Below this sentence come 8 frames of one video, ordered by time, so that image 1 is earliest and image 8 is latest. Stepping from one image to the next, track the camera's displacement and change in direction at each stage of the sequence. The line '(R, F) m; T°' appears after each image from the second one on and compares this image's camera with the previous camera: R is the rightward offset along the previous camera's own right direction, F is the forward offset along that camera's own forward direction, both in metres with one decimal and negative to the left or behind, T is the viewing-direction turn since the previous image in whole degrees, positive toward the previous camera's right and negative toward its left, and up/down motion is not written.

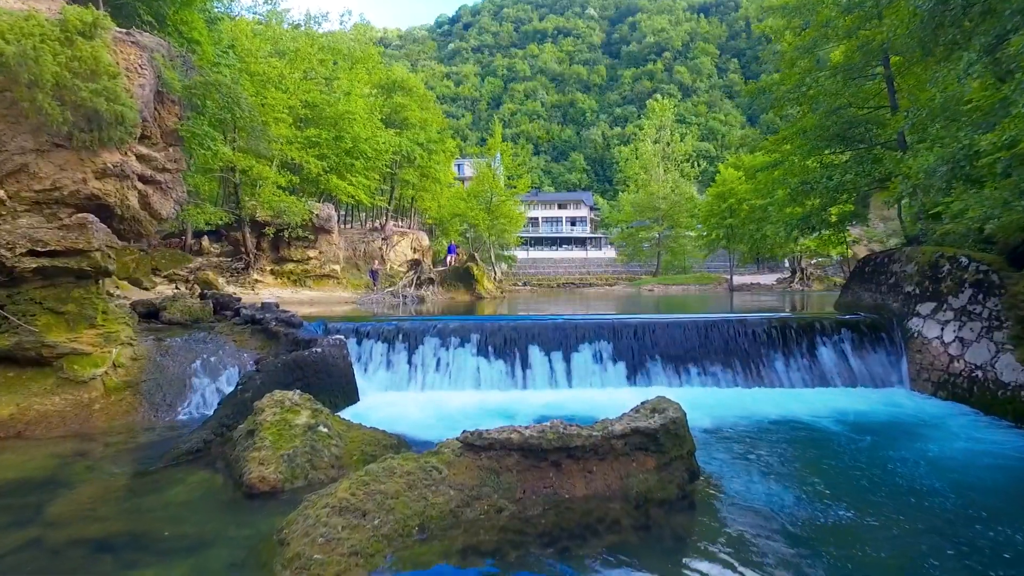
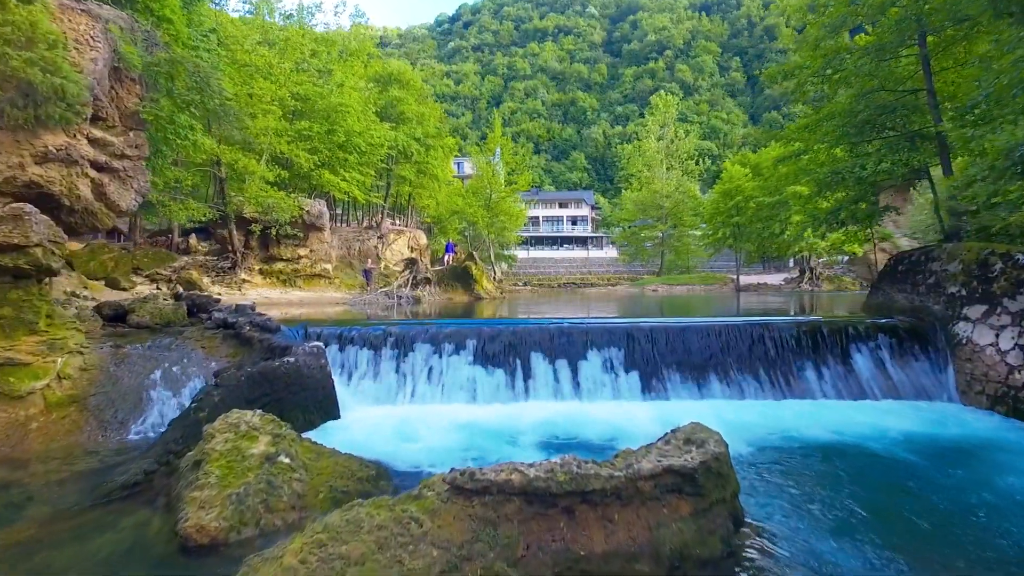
(0.0, +1.1) m; 0°
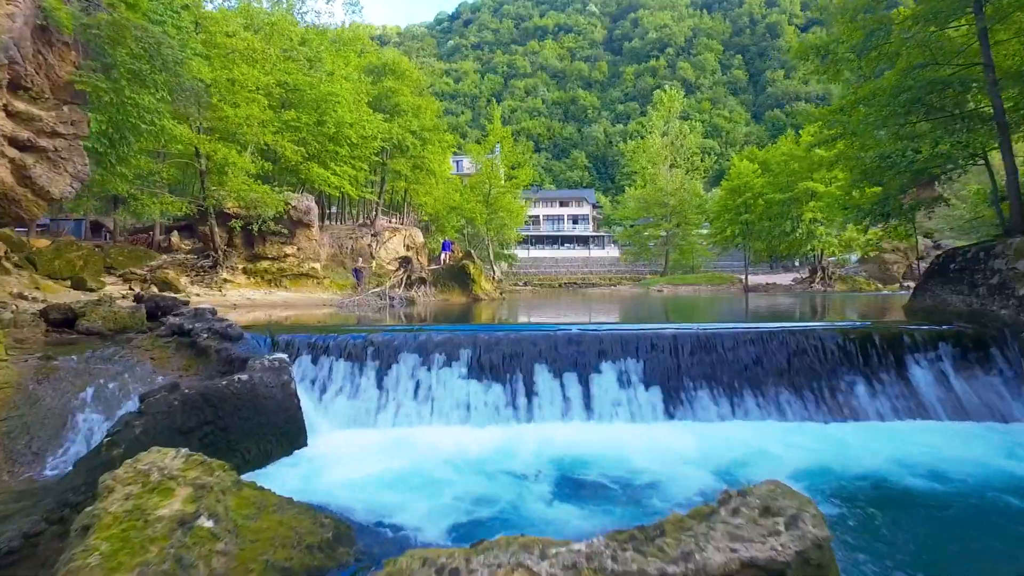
(0.0, +1.4) m; 0°
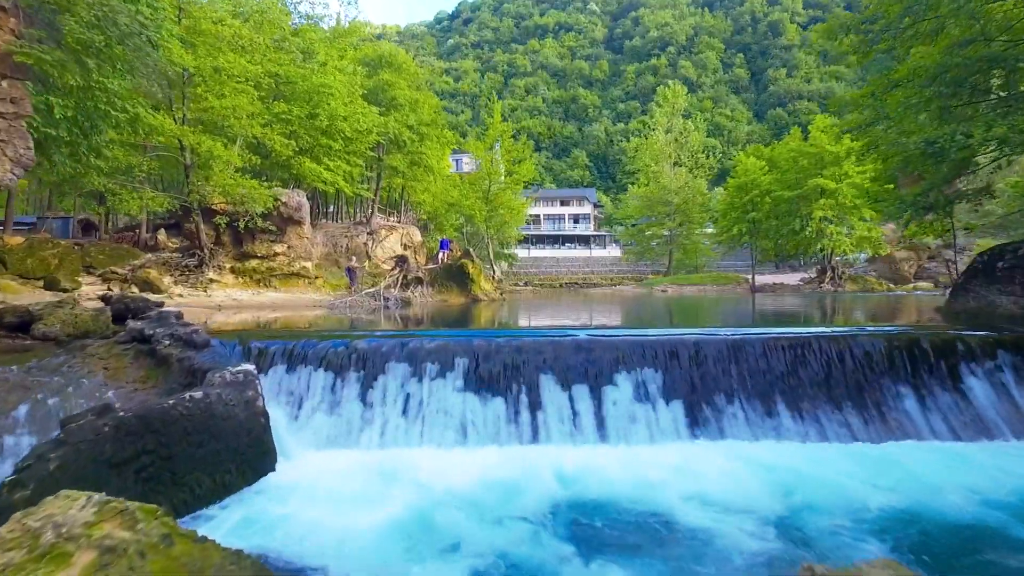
(0.0, +1.0) m; 0°
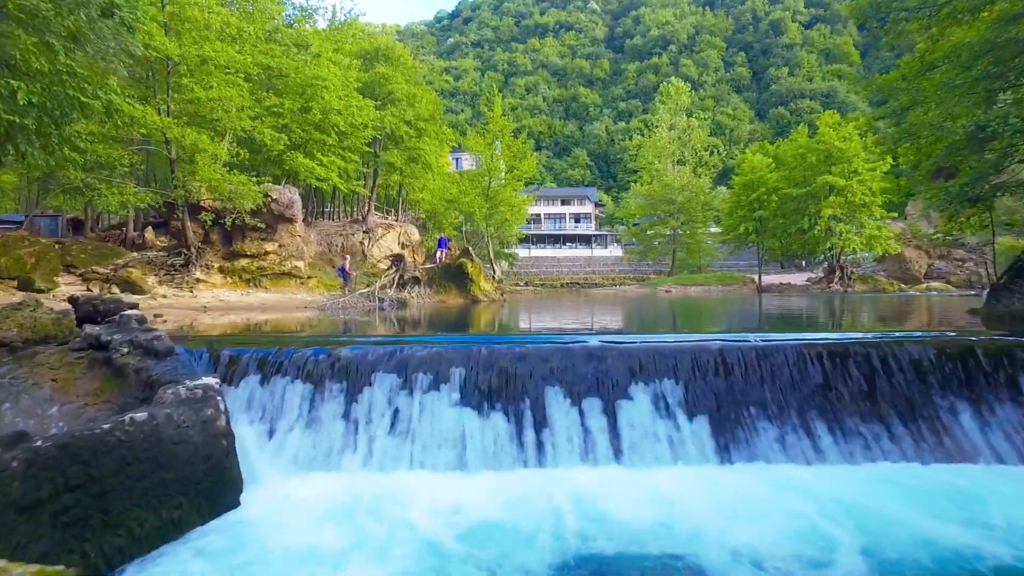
(0.0, +0.9) m; 0°
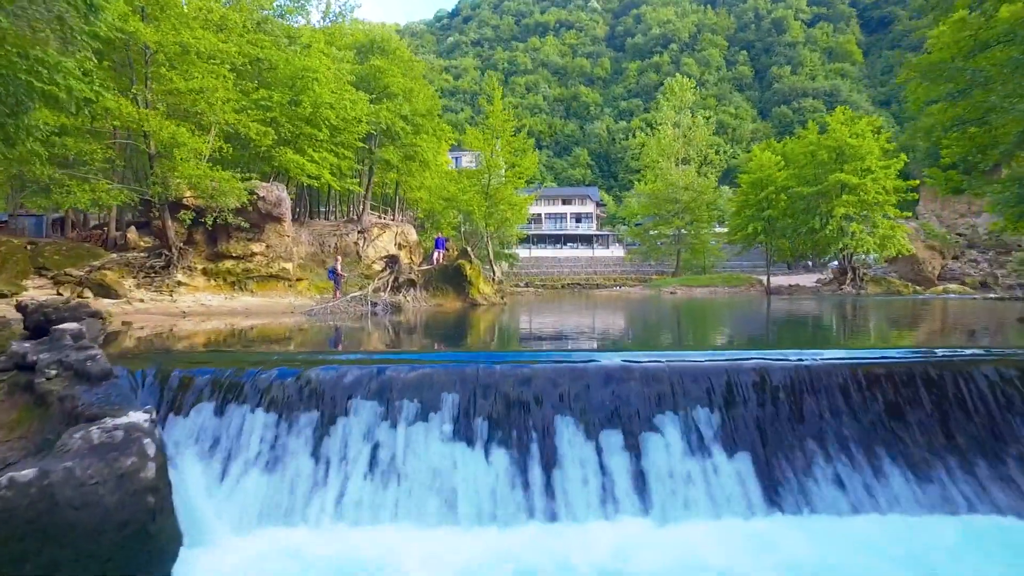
(0.0, +1.1) m; 0°
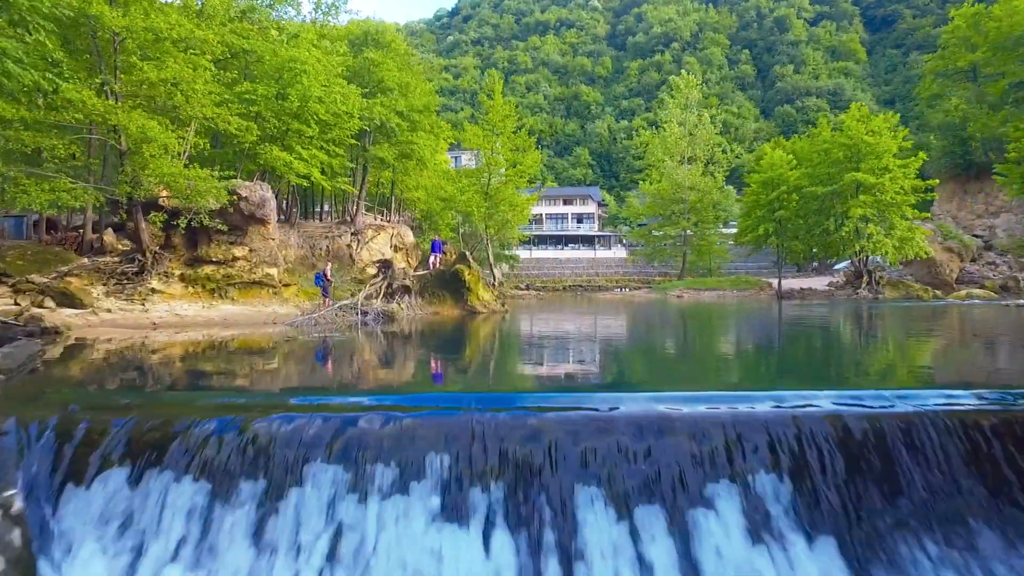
(0.0, +1.4) m; 0°
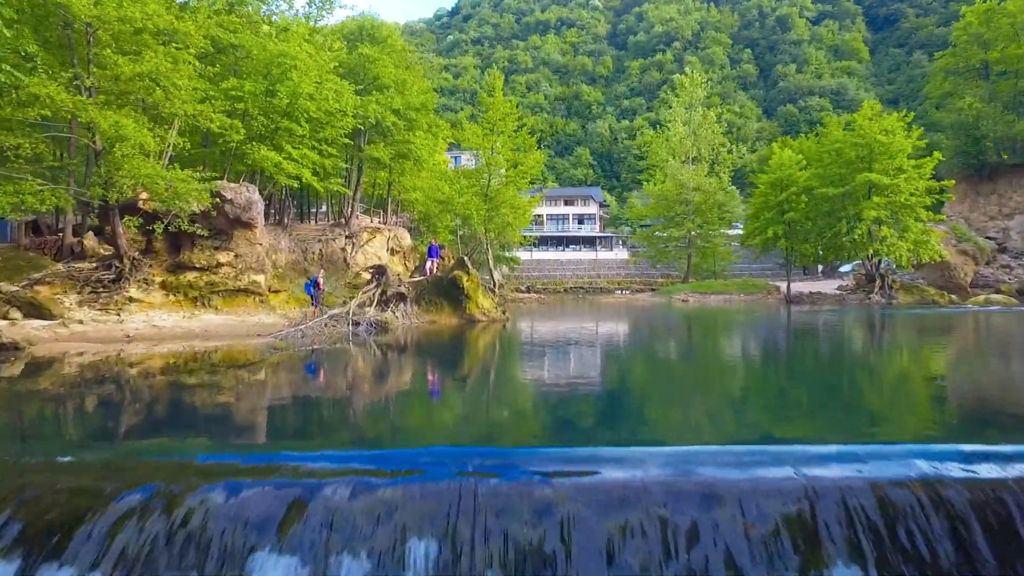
(0.0, +1.0) m; 0°
